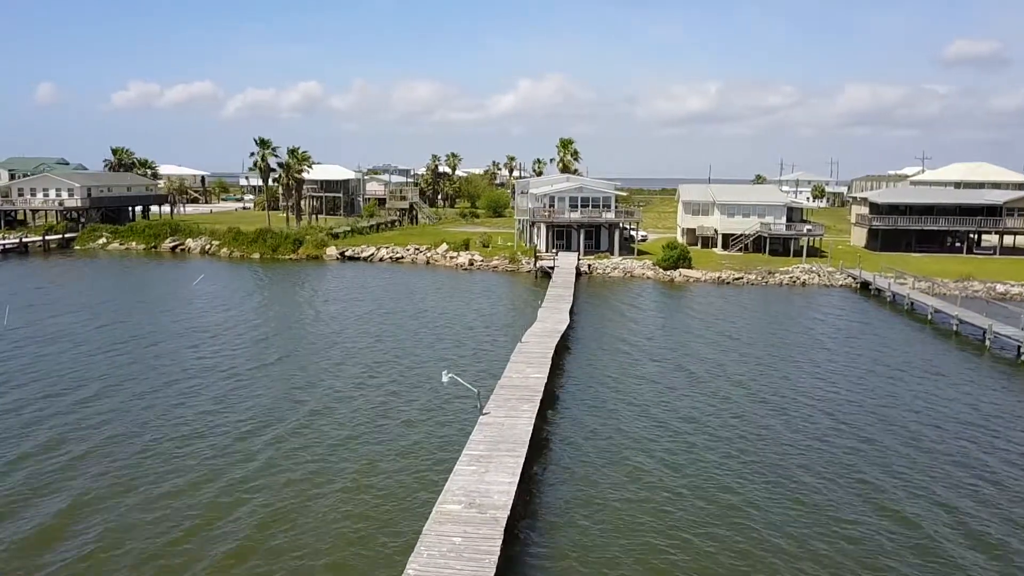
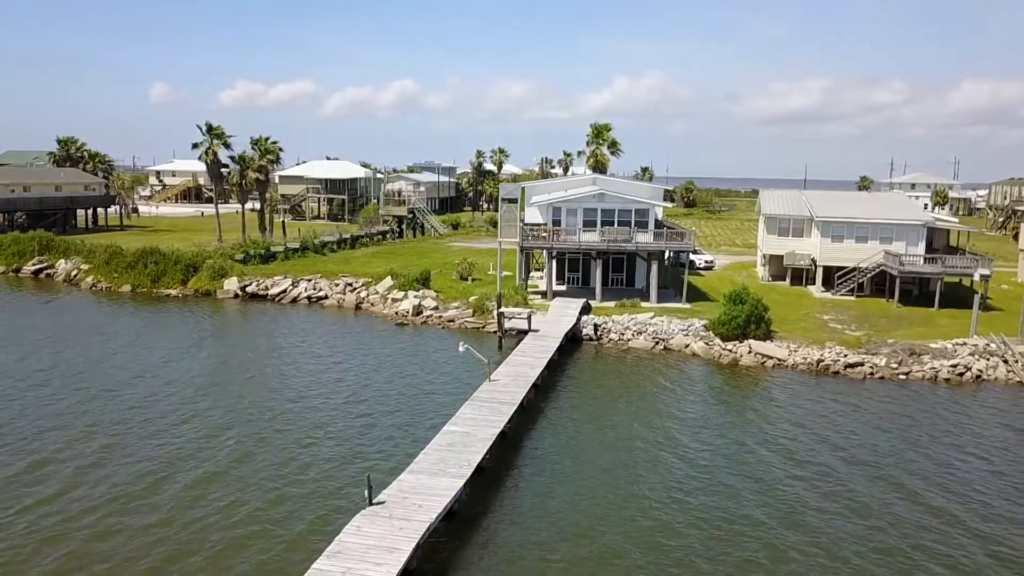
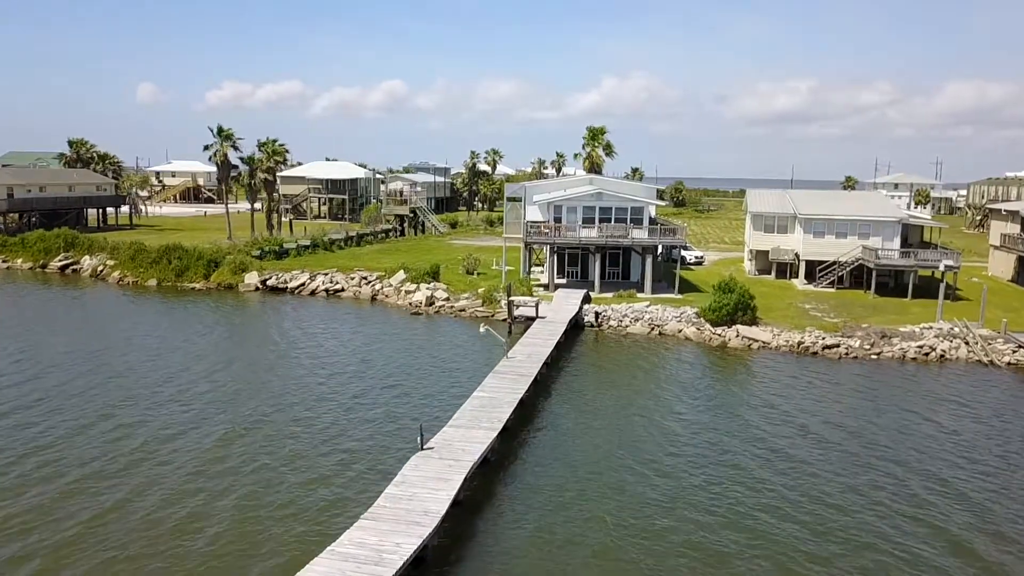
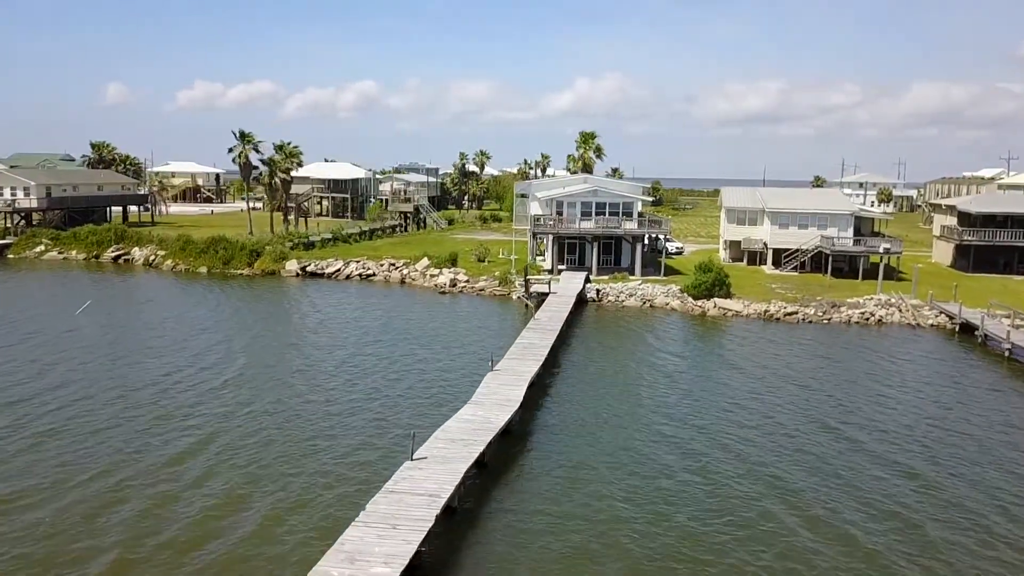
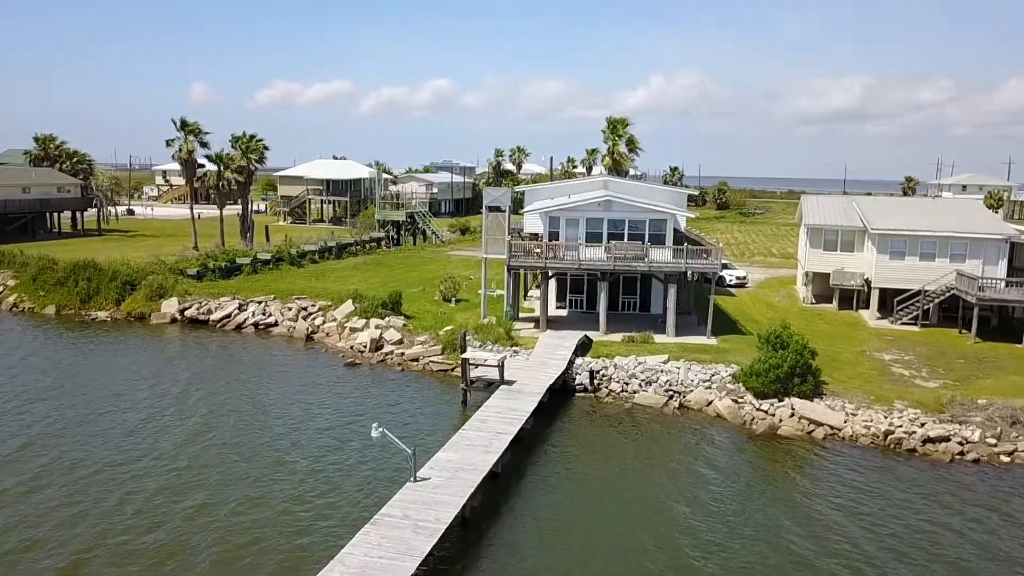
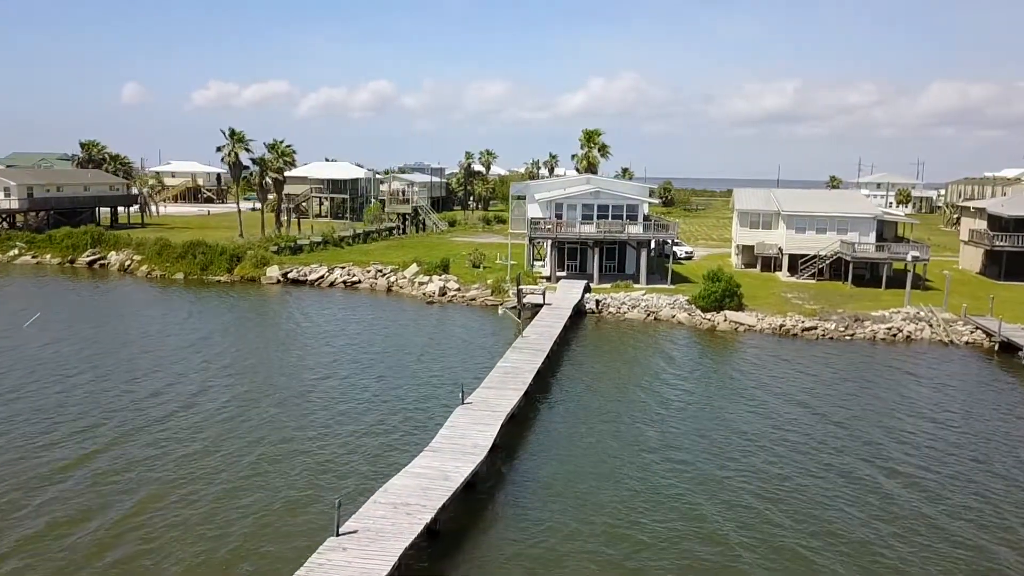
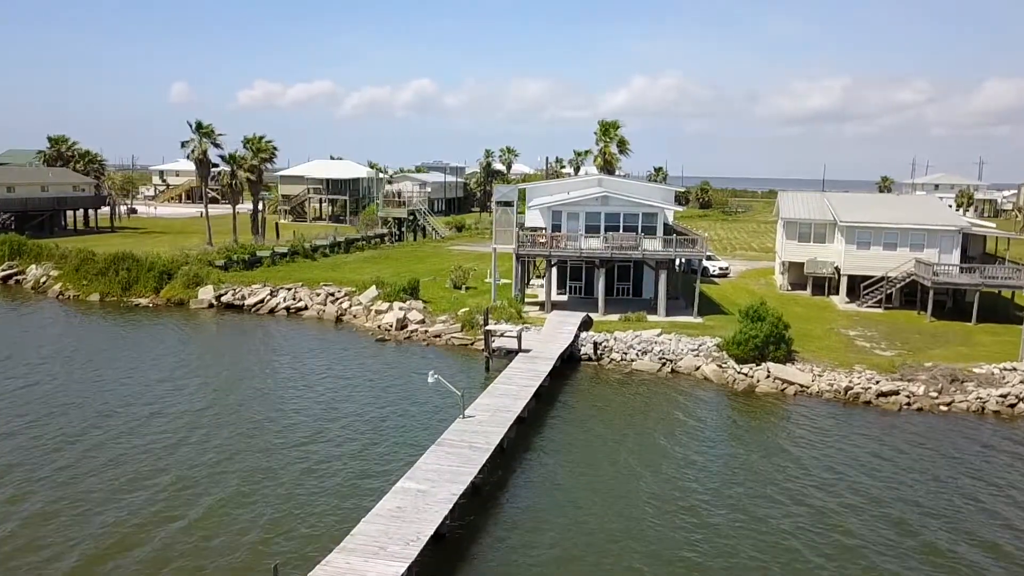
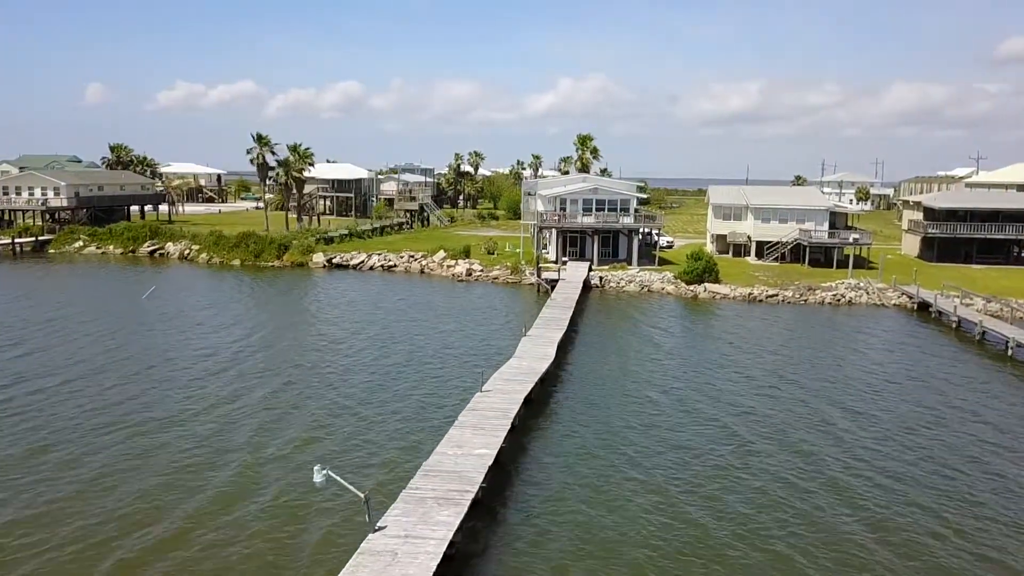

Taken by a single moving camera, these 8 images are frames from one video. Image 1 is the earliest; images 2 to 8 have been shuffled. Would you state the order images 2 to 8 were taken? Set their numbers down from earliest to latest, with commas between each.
8, 4, 6, 3, 2, 7, 5
